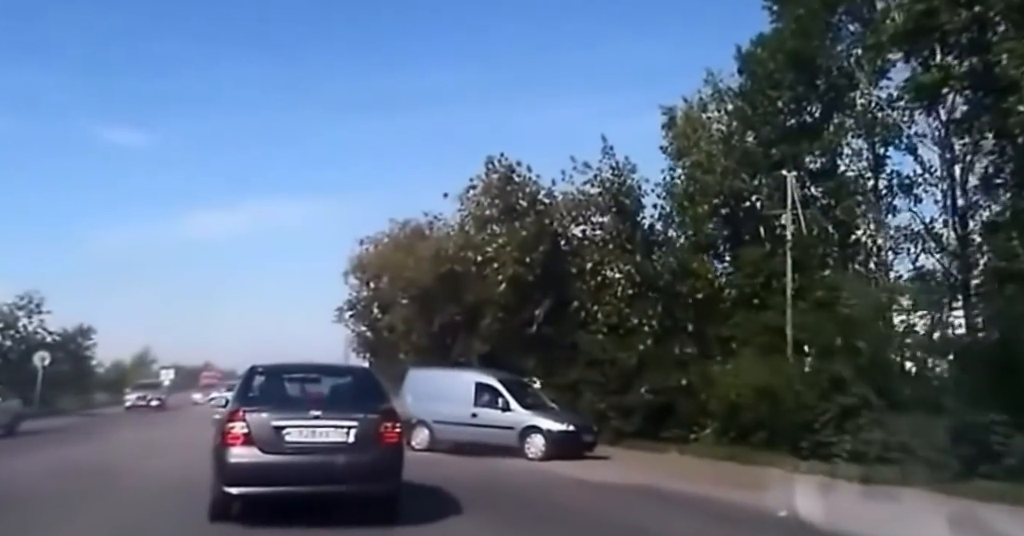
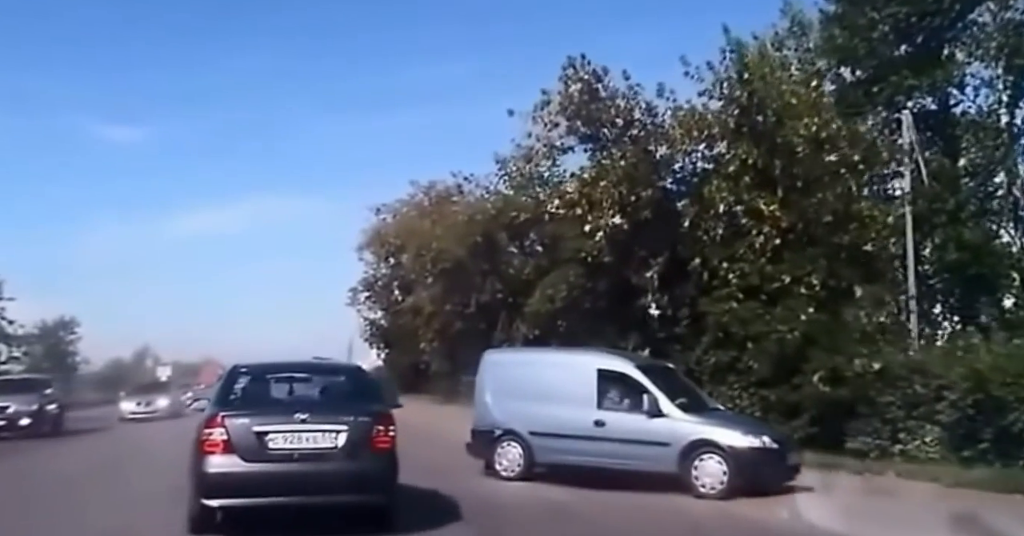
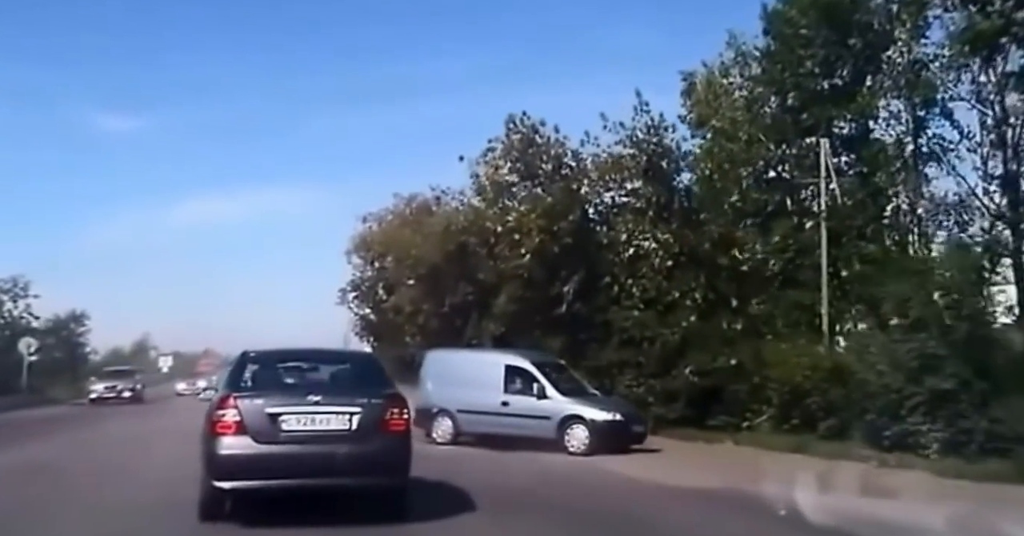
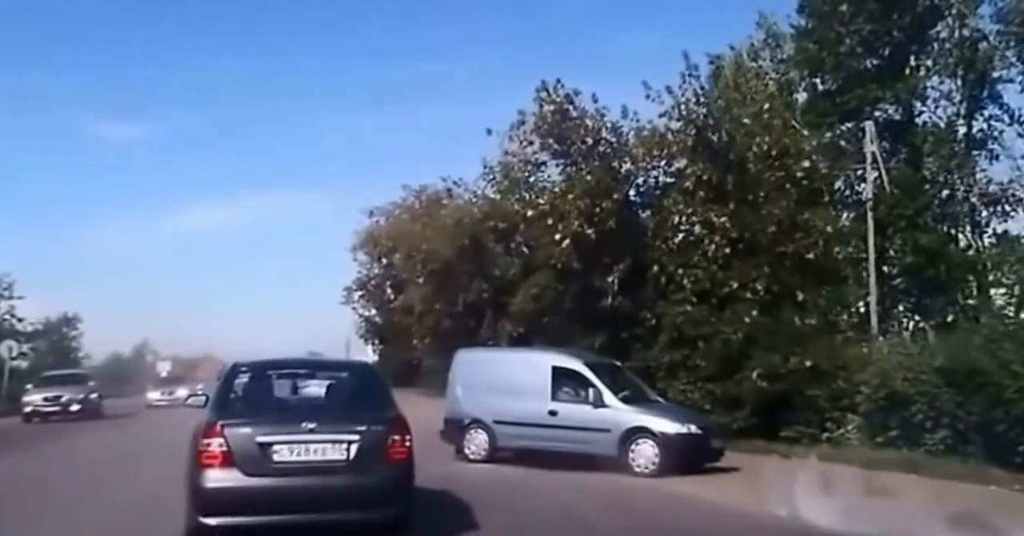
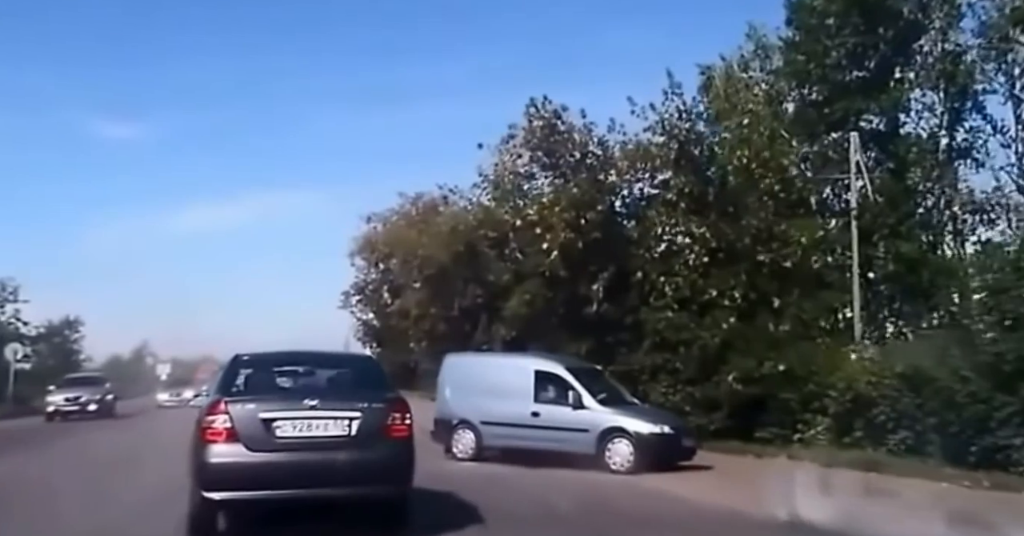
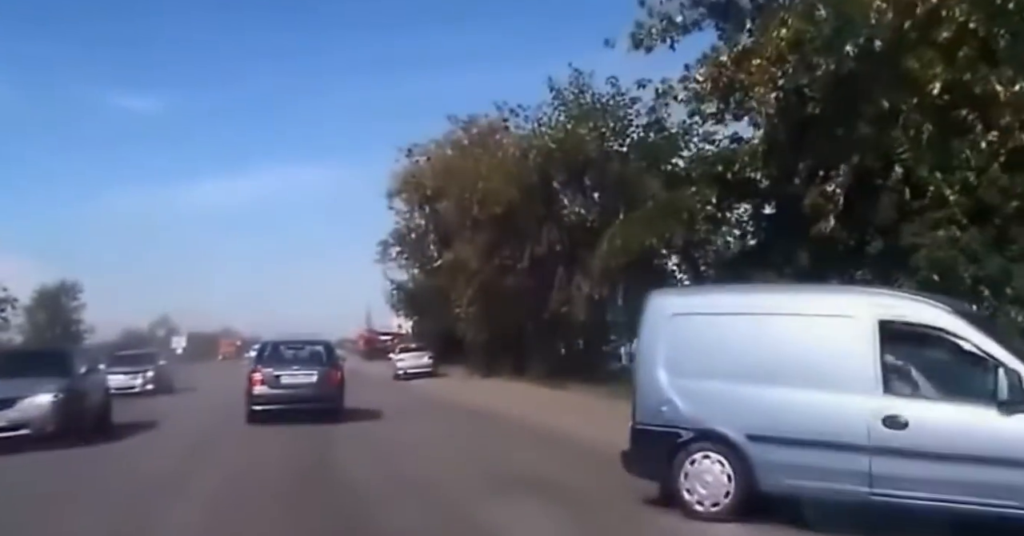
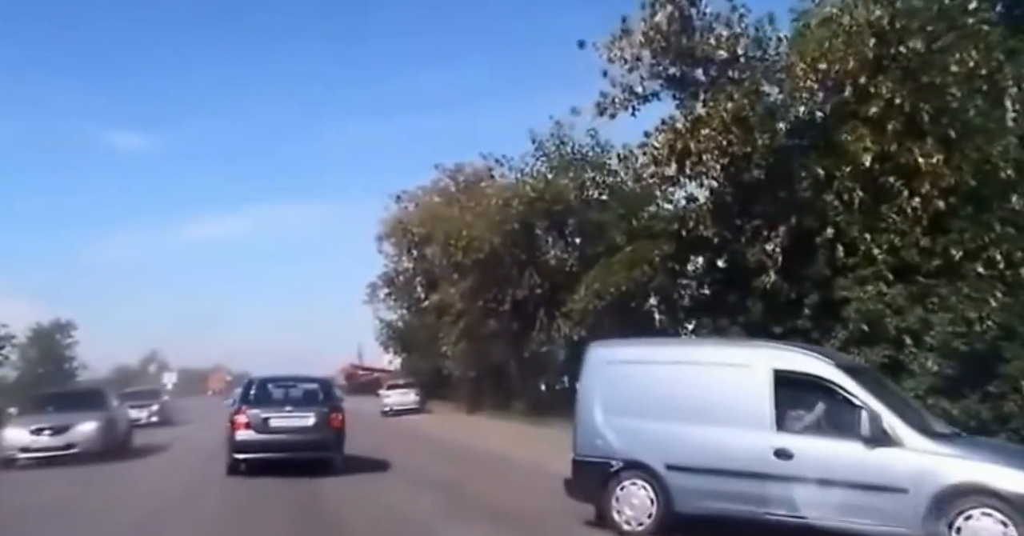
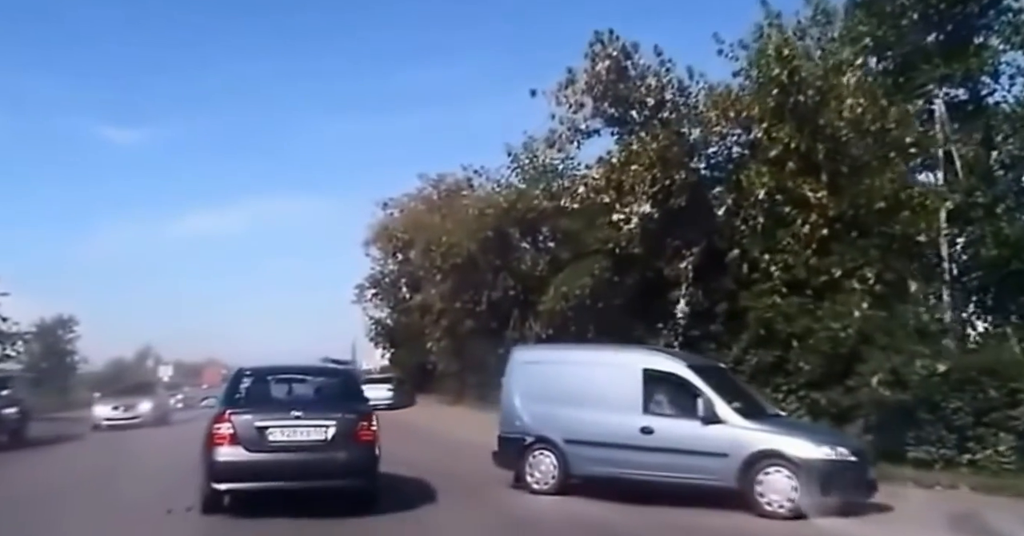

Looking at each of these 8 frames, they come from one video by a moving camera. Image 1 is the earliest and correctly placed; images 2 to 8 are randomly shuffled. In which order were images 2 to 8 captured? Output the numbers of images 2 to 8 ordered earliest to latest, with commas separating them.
3, 5, 4, 2, 8, 7, 6
